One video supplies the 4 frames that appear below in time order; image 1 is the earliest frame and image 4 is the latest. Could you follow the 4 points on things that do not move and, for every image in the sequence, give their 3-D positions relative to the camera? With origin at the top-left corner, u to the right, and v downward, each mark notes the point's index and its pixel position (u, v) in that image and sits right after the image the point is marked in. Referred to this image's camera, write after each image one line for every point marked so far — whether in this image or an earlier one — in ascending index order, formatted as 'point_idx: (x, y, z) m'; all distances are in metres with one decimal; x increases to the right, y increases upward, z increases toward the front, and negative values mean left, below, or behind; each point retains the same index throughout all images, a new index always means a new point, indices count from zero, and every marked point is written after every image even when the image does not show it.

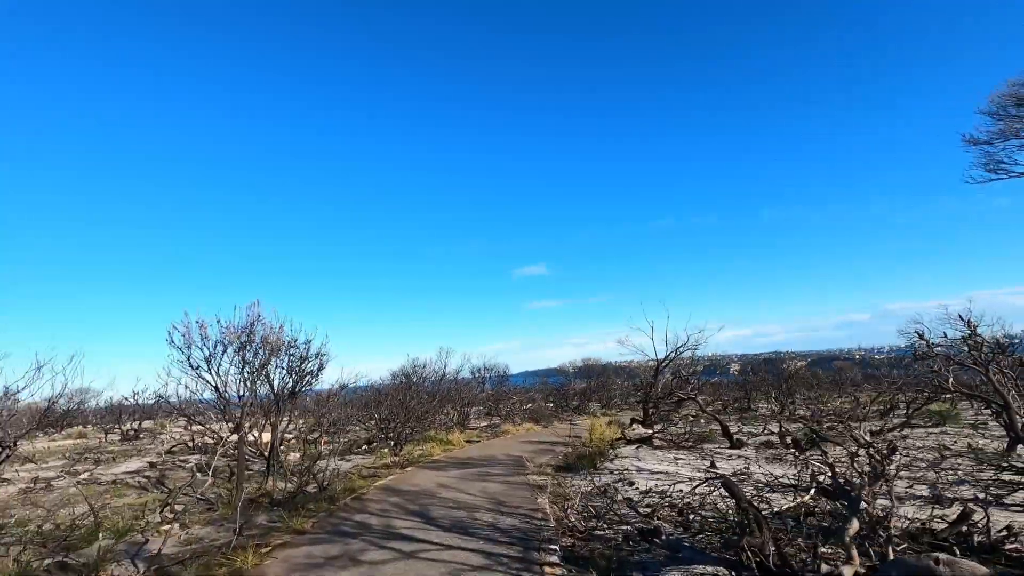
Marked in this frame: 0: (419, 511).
0: (-1.2, -2.9, +7.2) m
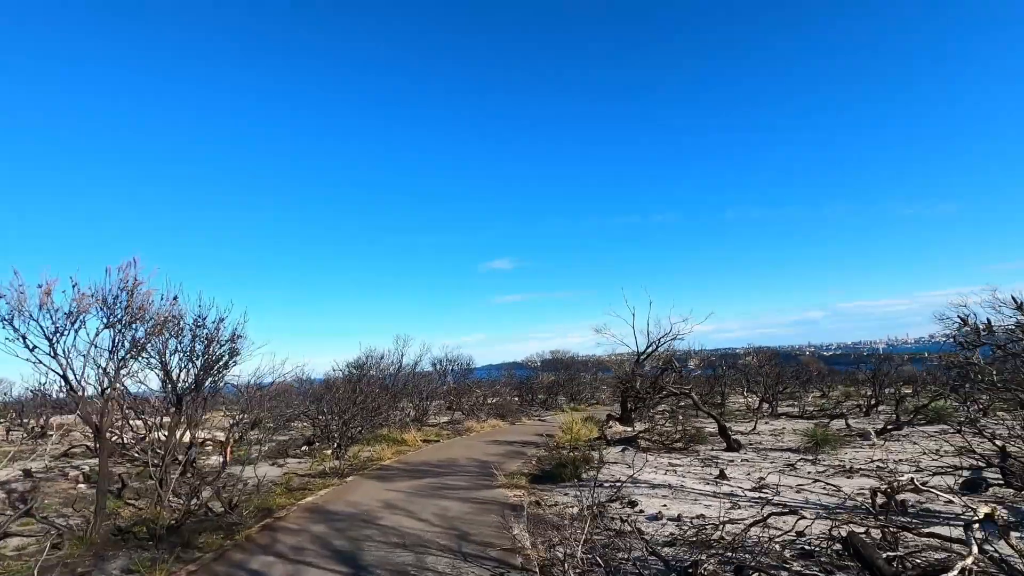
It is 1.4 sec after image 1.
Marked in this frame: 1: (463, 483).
0: (-1.6, -2.5, +5.1) m
1: (-0.8, -3.0, +8.5) m
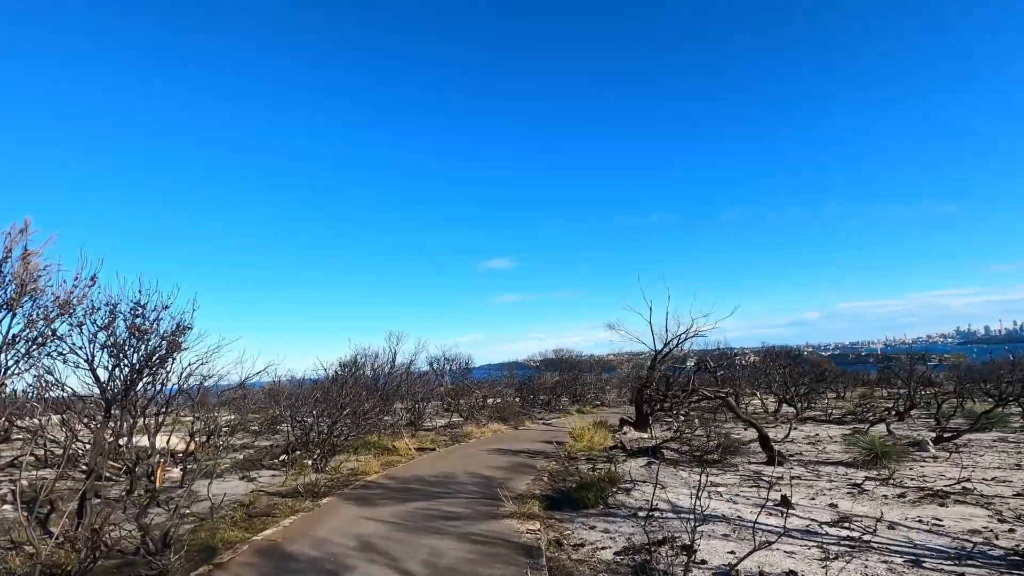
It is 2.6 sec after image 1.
0: (-1.4, -2.2, +3.5) m
1: (-0.6, -2.8, +6.9) m
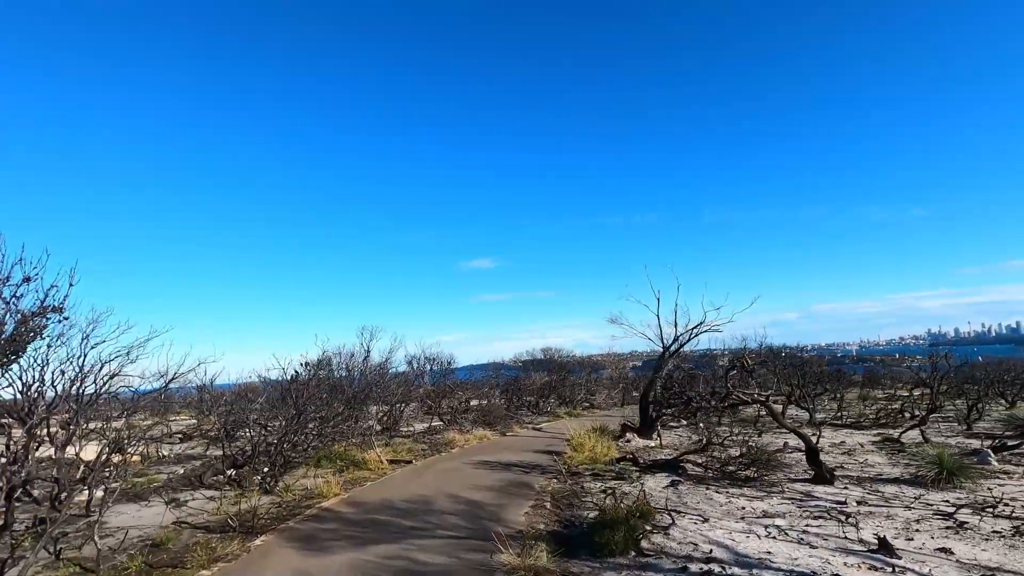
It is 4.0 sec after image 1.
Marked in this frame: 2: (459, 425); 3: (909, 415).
0: (-1.3, -1.9, +1.6) m
1: (-0.7, -2.5, +5.0) m
2: (-1.7, -4.4, +17.6) m
3: (+12.9, -4.1, +17.9) m
